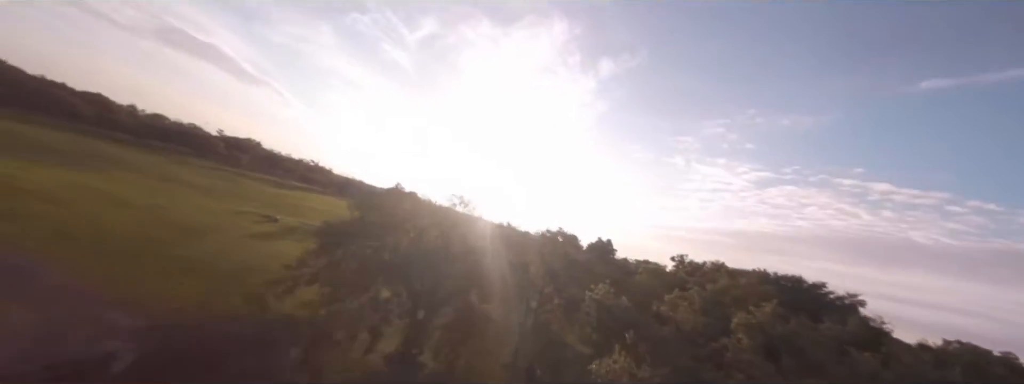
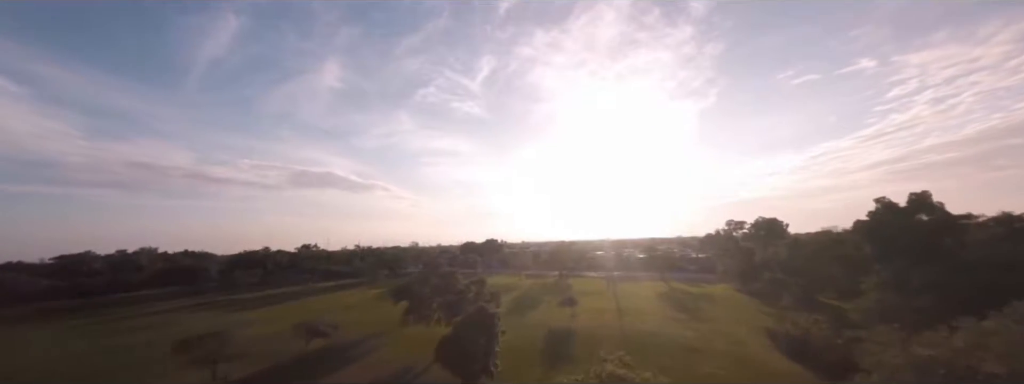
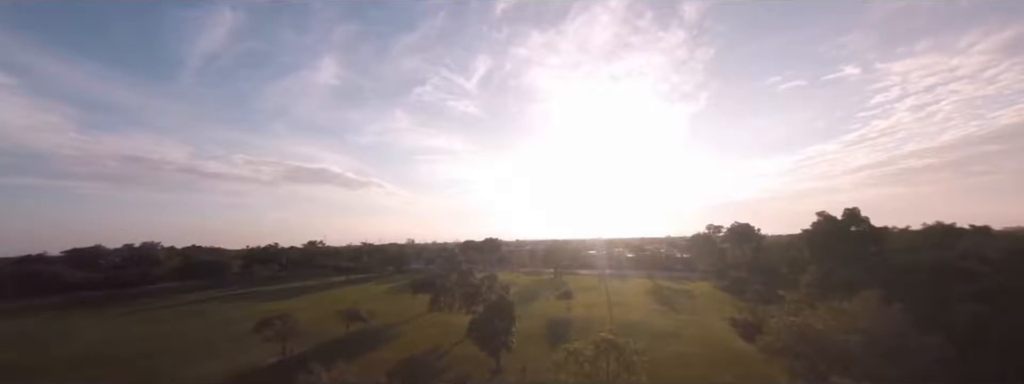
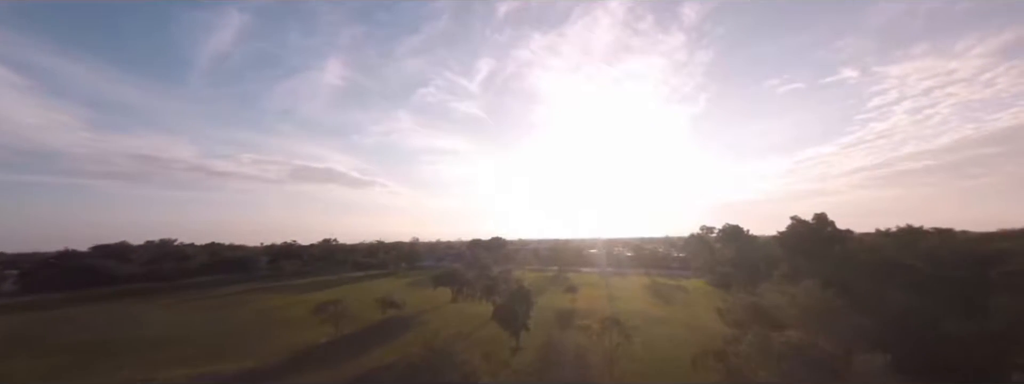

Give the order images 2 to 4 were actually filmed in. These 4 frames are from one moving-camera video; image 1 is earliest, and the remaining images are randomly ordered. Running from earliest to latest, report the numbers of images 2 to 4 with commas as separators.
4, 3, 2
